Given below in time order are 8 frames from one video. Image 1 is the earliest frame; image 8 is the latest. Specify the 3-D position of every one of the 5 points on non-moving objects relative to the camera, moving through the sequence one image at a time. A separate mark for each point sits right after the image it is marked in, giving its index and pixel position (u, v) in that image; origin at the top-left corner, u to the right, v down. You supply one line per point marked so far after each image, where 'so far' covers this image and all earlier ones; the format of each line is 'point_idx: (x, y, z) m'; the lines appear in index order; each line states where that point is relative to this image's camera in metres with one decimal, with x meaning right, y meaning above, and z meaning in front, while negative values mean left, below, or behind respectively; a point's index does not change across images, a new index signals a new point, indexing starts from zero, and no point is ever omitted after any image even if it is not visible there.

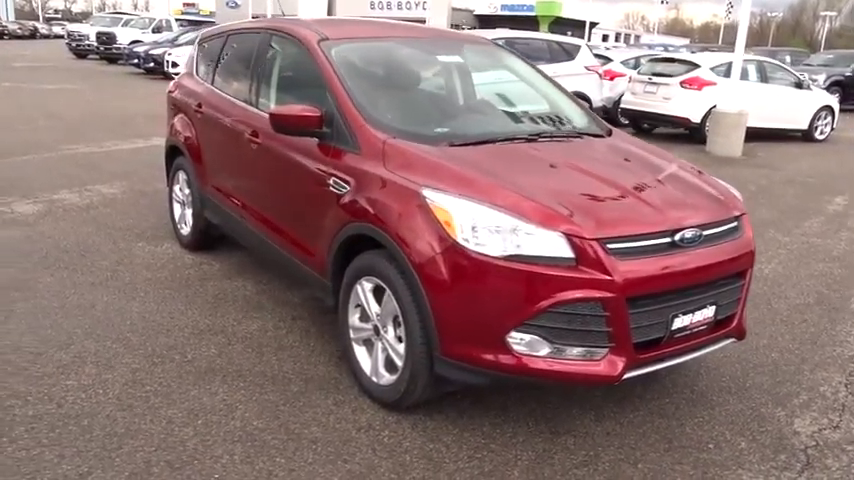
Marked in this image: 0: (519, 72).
0: (+0.7, +1.1, +4.8) m
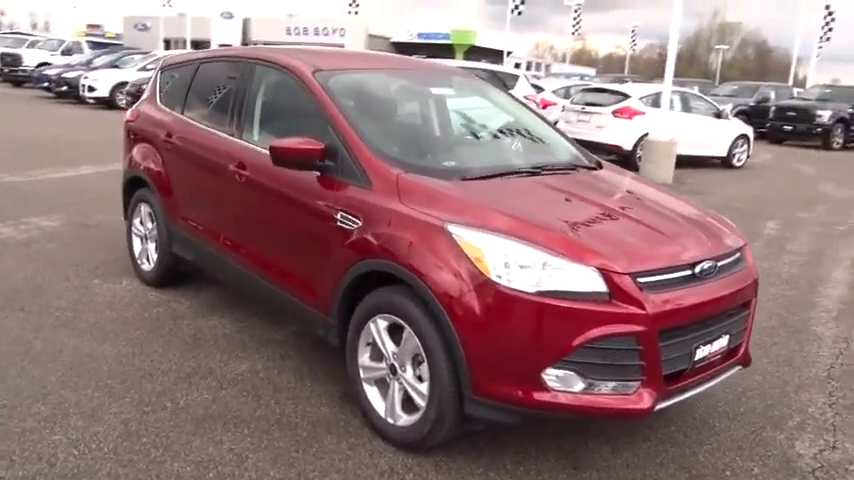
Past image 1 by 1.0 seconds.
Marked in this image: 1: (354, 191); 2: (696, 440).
0: (+0.6, +0.9, +4.9) m
1: (-0.4, +0.3, +3.6) m
2: (+1.4, -1.0, +3.7) m
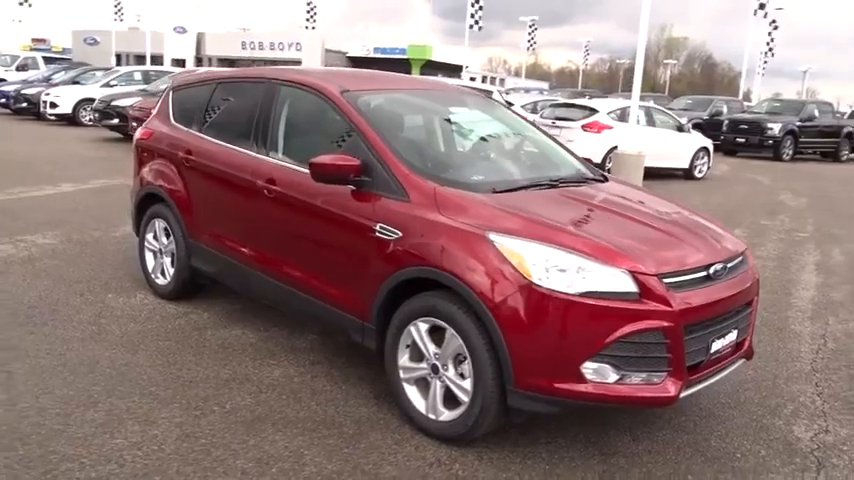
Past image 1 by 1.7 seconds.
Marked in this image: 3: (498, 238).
0: (+0.7, +0.8, +5.2) m
1: (-0.2, +0.2, +3.9) m
2: (+1.6, -1.1, +4.0) m
3: (+0.4, 0.0, +3.4) m
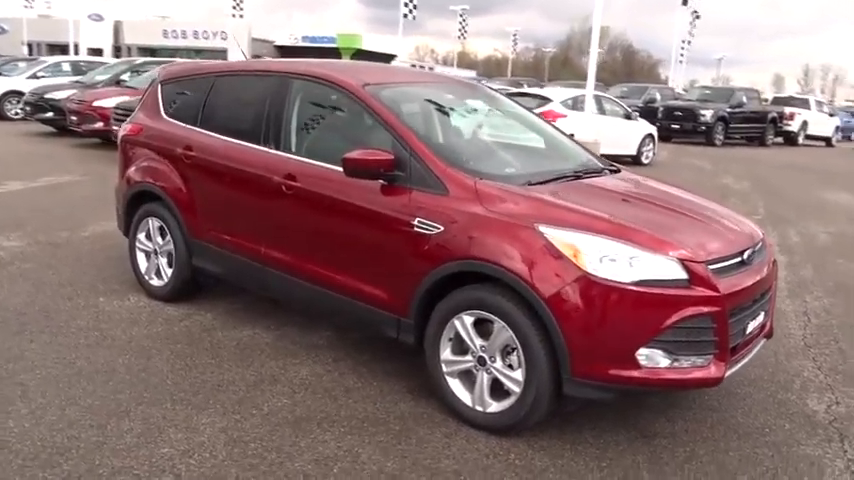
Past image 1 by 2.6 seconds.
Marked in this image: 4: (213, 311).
0: (+0.7, +0.9, +5.2) m
1: (0.0, +0.2, +3.9) m
2: (+1.8, -1.0, +4.2) m
3: (+0.6, 0.0, +3.5) m
4: (-1.6, -0.5, +5.4) m
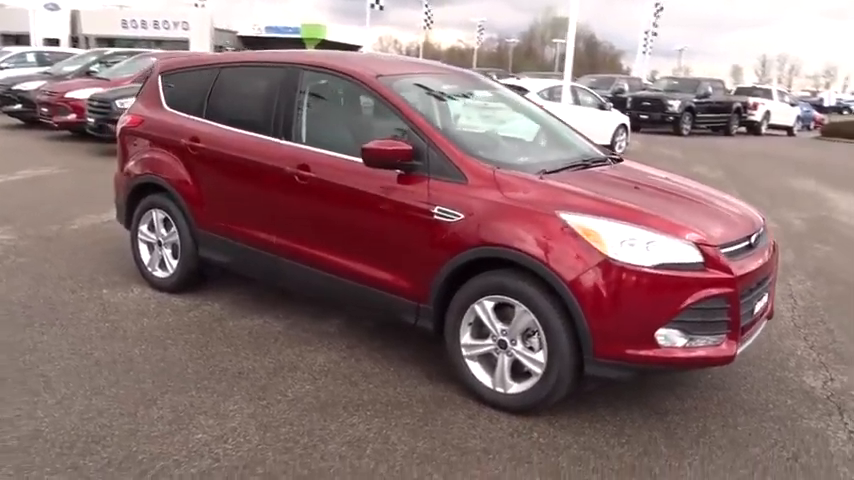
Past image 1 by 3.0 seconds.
0: (+0.7, +1.0, +5.4) m
1: (+0.1, +0.3, +4.0) m
2: (+1.9, -0.9, +4.4) m
3: (+0.7, +0.1, +3.6) m
4: (-1.6, -0.5, +5.4) m
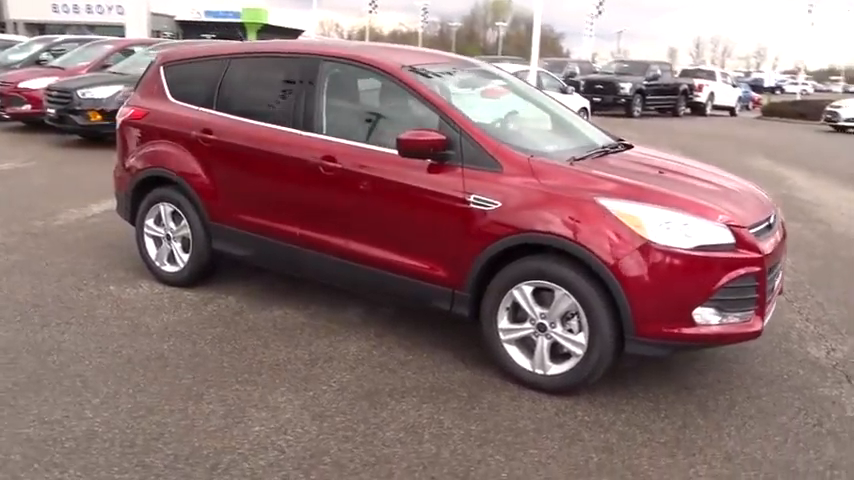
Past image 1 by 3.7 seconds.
0: (+0.8, +1.1, +5.5) m
1: (+0.3, +0.4, +4.1) m
2: (+2.1, -0.8, +4.6) m
3: (+0.9, +0.2, +3.7) m
4: (-1.5, -0.4, +5.4) m
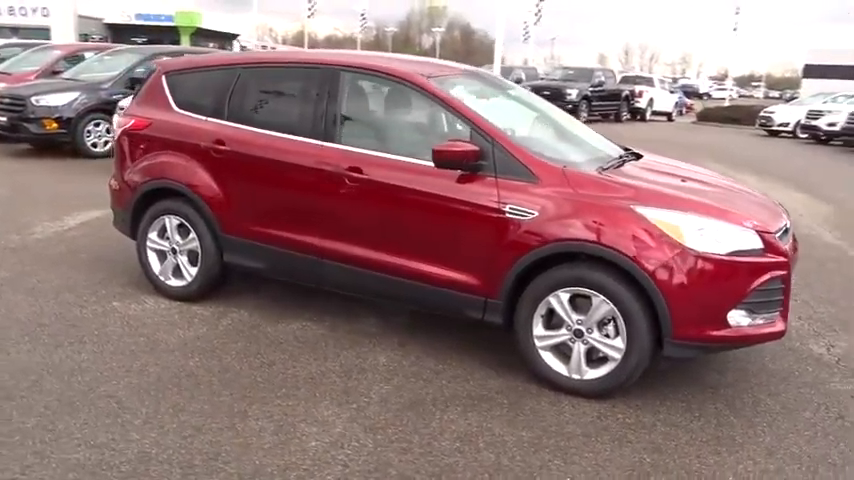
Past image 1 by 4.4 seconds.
0: (+0.9, +1.1, +5.6) m
1: (+0.5, +0.3, +4.1) m
2: (+2.2, -0.8, +4.8) m
3: (+1.2, +0.2, +3.9) m
4: (-1.3, -0.5, +5.3) m
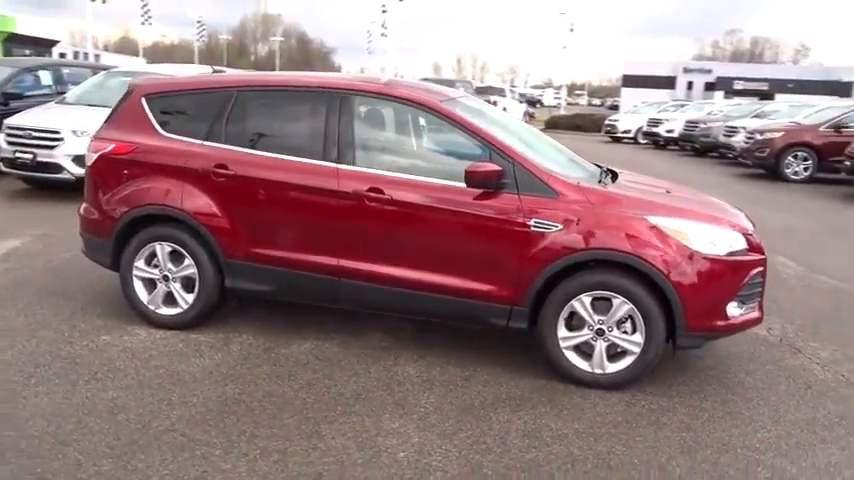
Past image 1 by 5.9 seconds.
0: (+0.7, +1.0, +6.0) m
1: (+0.7, +0.2, +4.5) m
2: (+2.3, -0.8, +5.6) m
3: (+1.4, +0.1, +4.4) m
4: (-1.3, -0.7, +5.3) m
